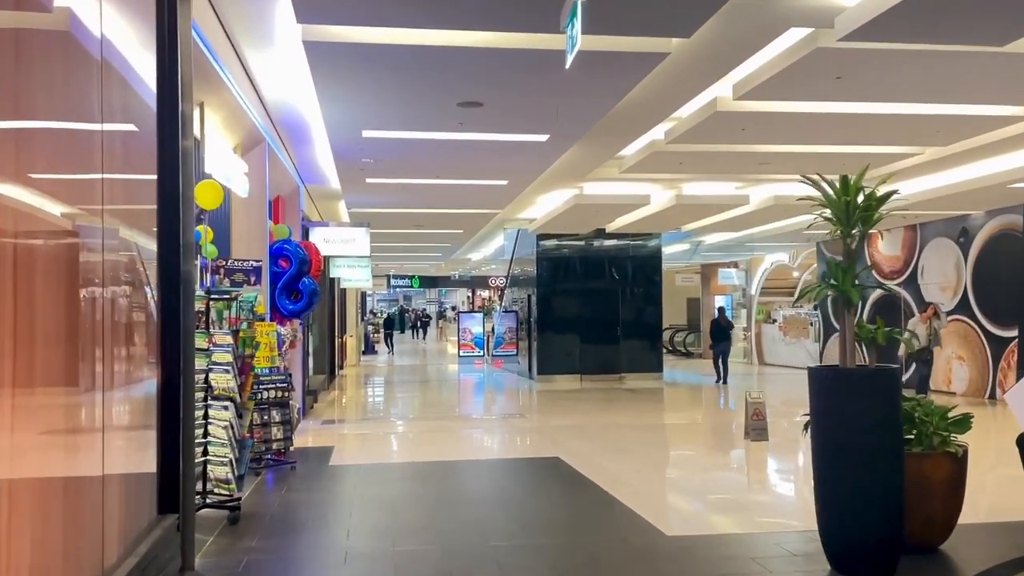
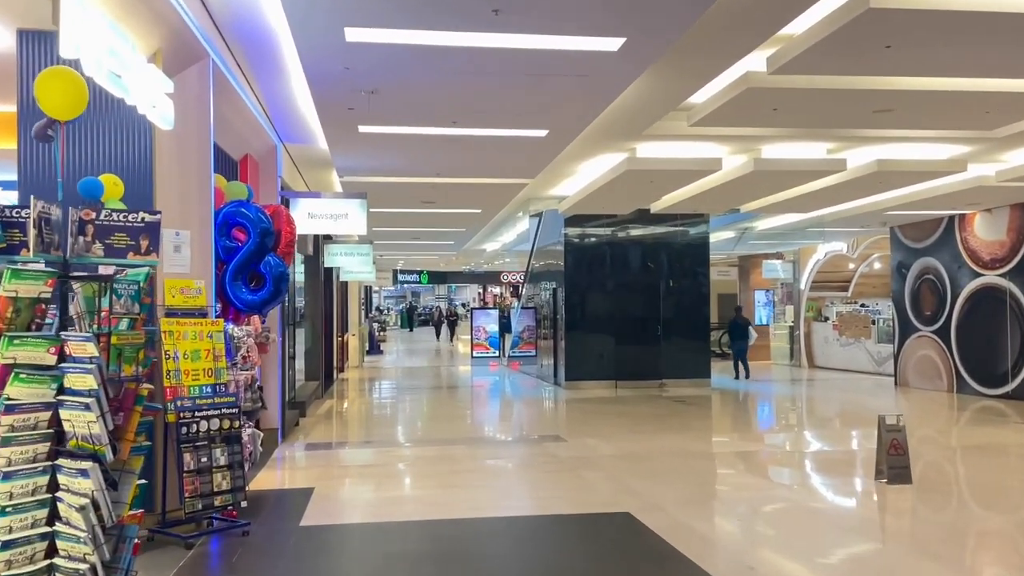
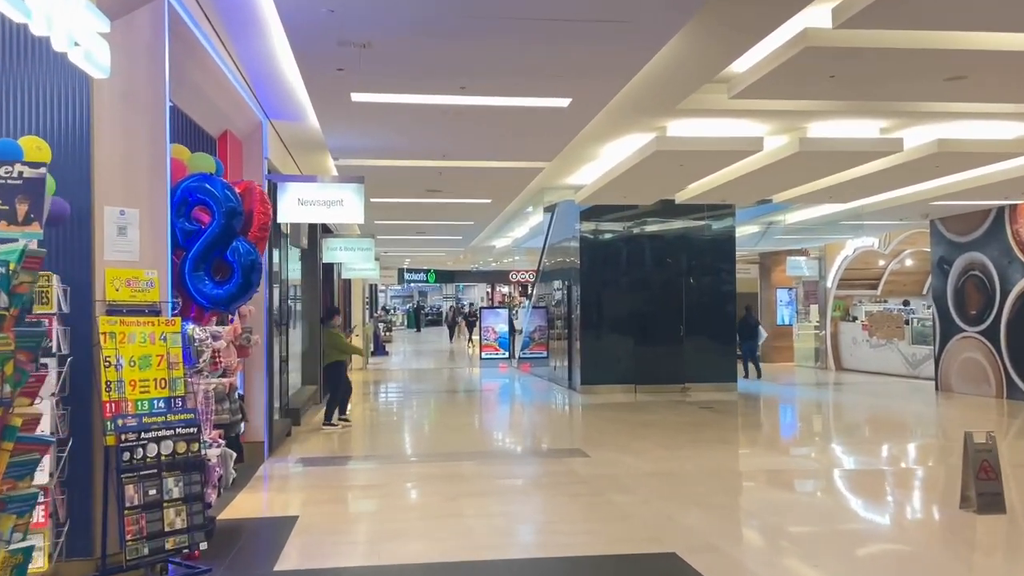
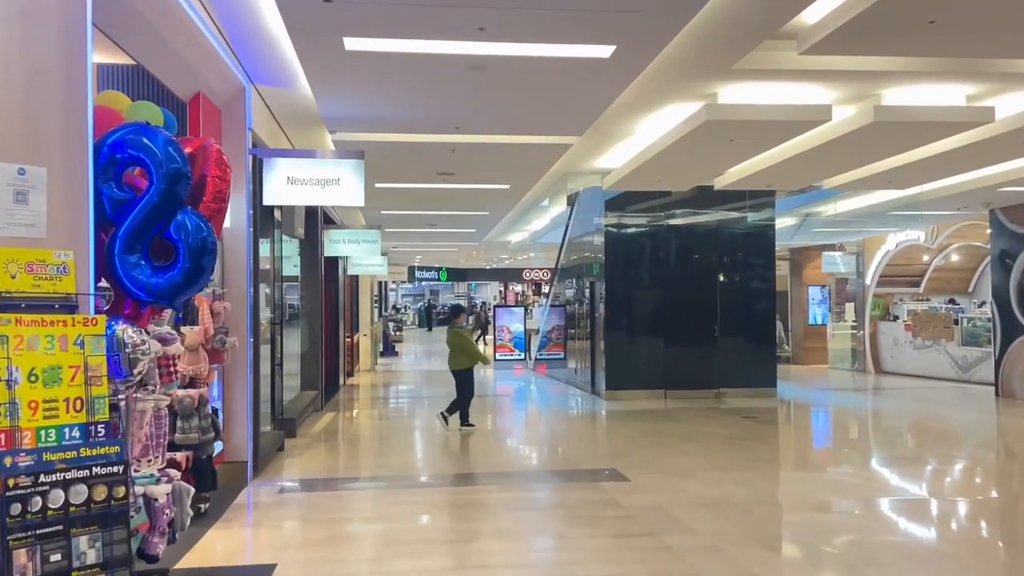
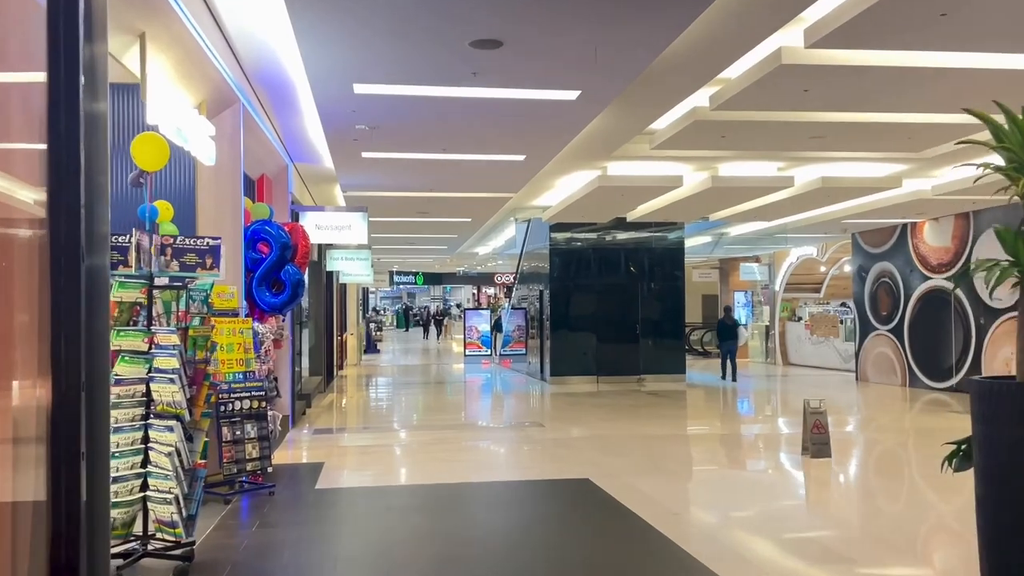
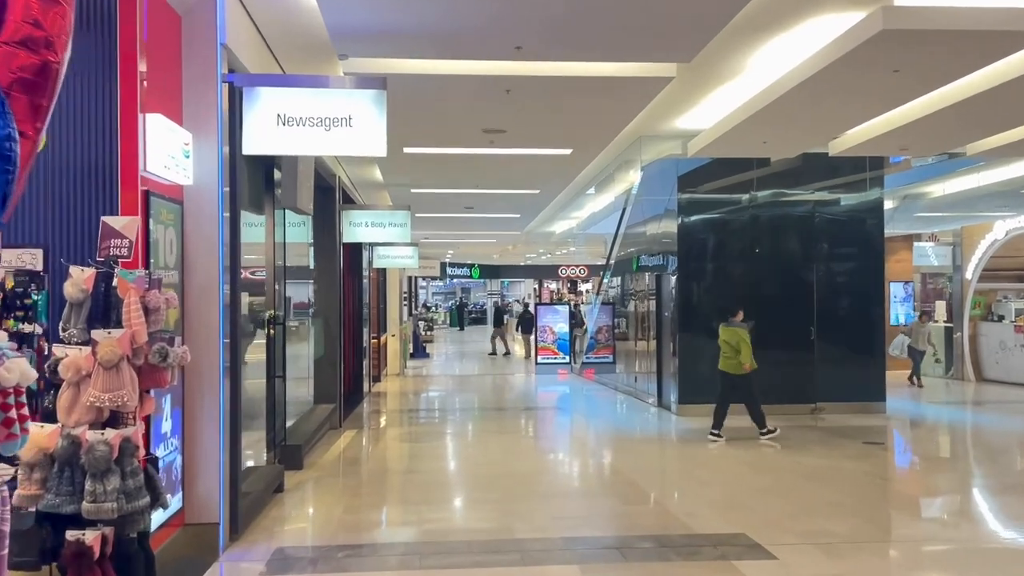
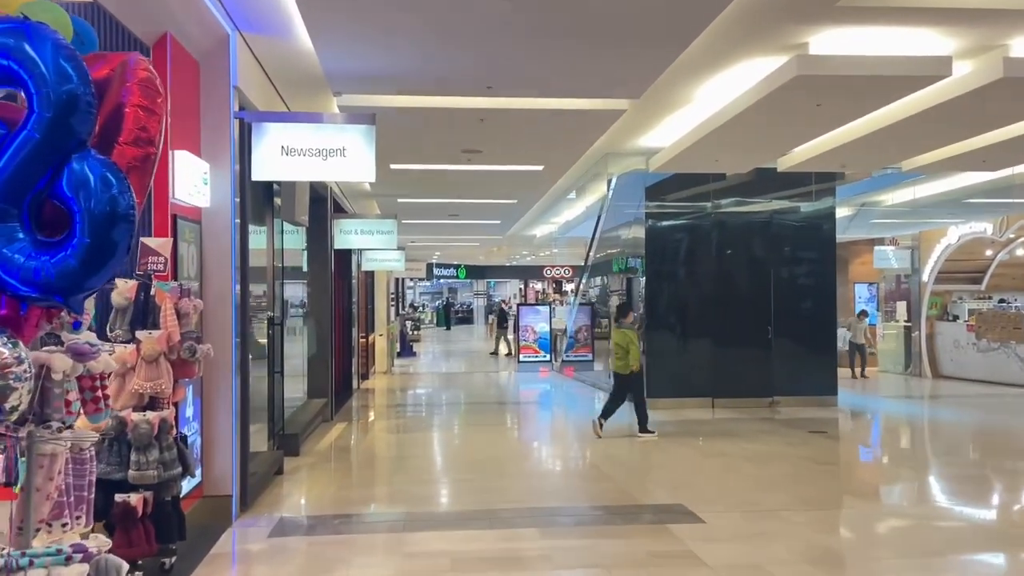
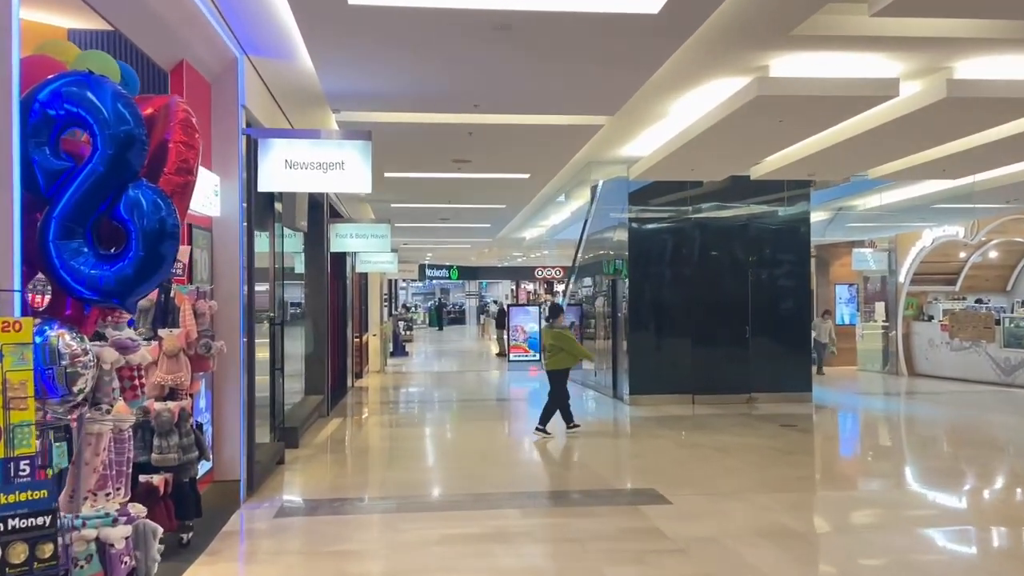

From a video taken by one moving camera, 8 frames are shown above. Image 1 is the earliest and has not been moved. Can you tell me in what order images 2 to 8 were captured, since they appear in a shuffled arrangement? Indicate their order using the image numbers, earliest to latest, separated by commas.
5, 2, 3, 4, 8, 7, 6
